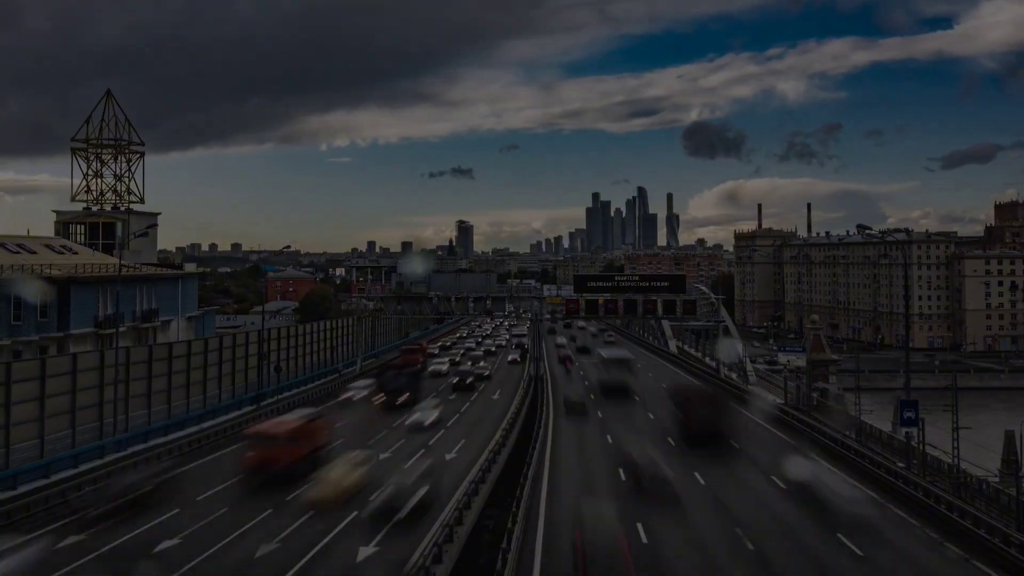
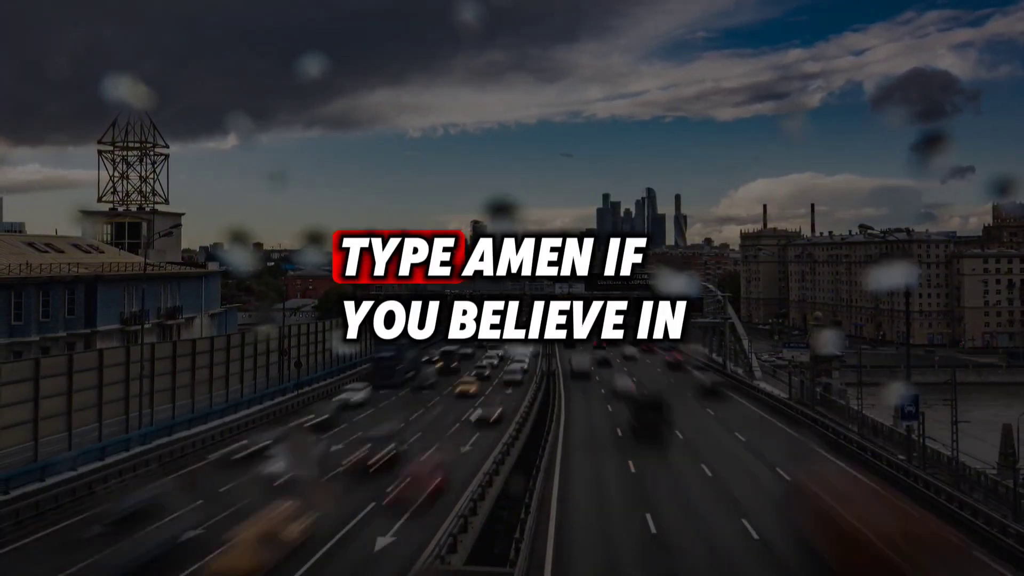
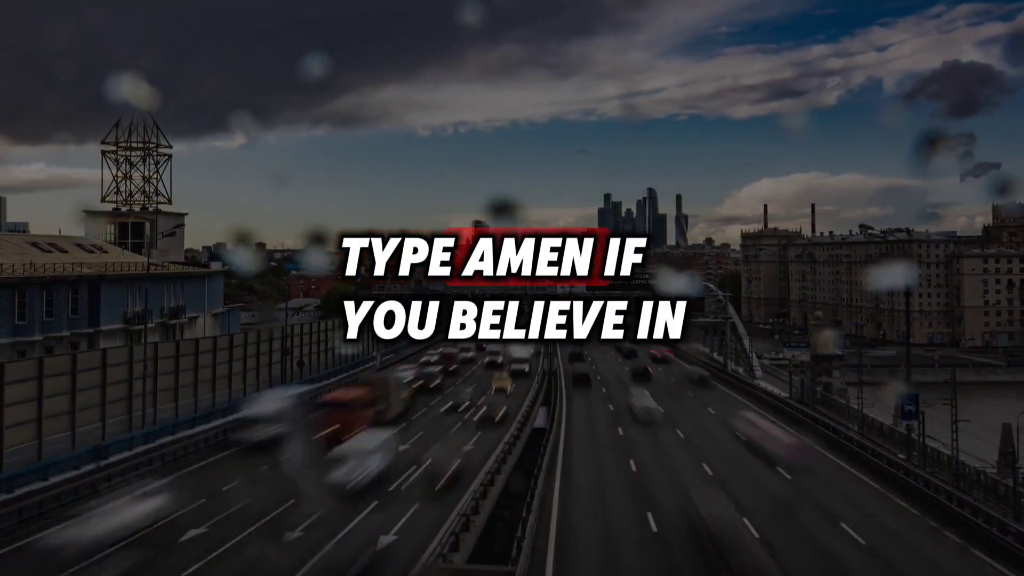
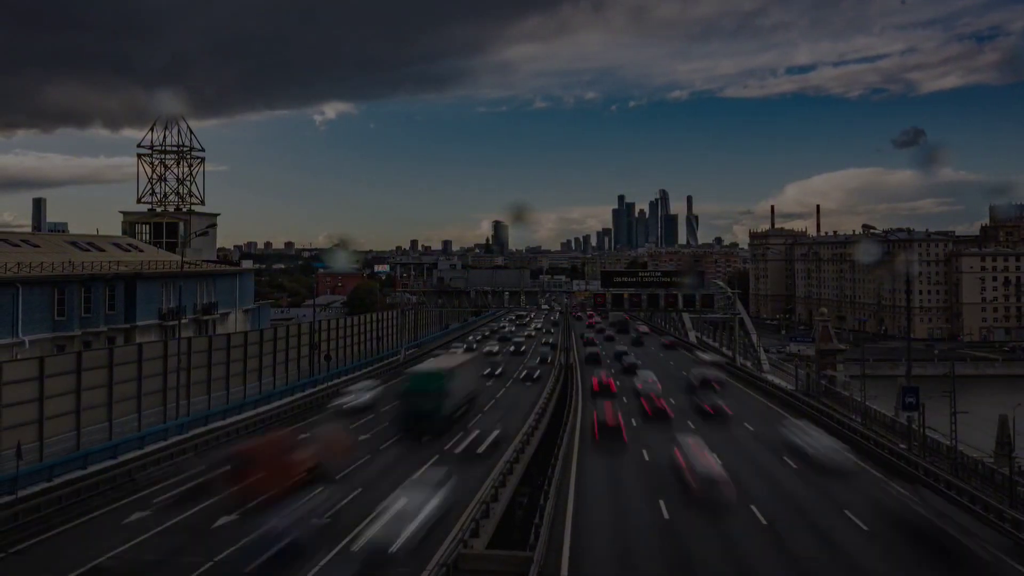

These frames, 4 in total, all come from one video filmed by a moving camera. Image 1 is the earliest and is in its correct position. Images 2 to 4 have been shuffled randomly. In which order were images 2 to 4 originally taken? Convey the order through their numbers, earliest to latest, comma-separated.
2, 3, 4
